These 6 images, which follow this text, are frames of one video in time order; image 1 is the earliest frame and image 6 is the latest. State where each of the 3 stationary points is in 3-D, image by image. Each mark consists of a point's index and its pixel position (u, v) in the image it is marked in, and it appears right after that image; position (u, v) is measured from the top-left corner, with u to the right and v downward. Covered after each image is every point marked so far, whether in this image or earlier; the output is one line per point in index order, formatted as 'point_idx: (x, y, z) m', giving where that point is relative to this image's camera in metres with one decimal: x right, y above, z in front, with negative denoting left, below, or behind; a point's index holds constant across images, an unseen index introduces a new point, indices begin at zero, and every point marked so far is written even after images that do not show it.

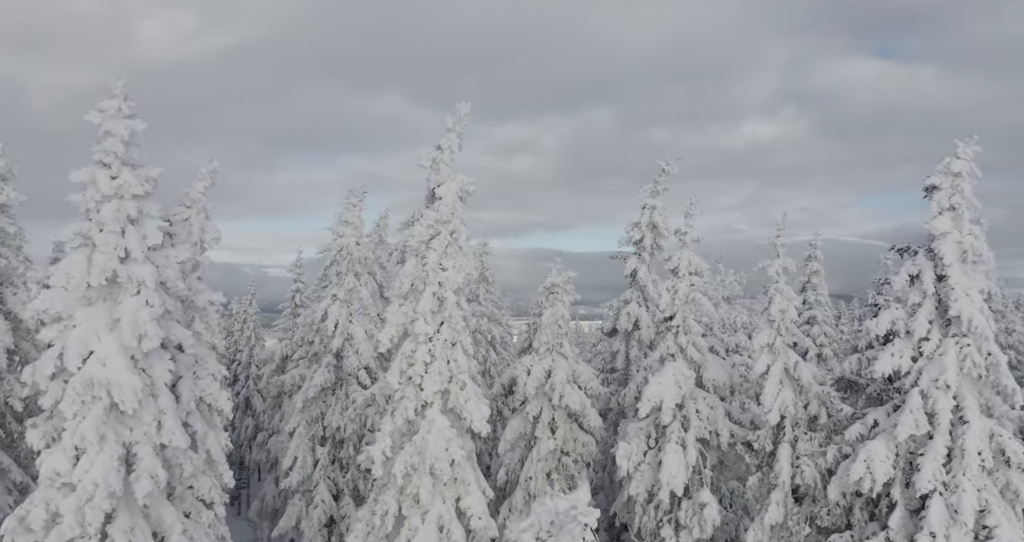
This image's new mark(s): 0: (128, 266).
0: (-7.8, +0.1, +14.6) m
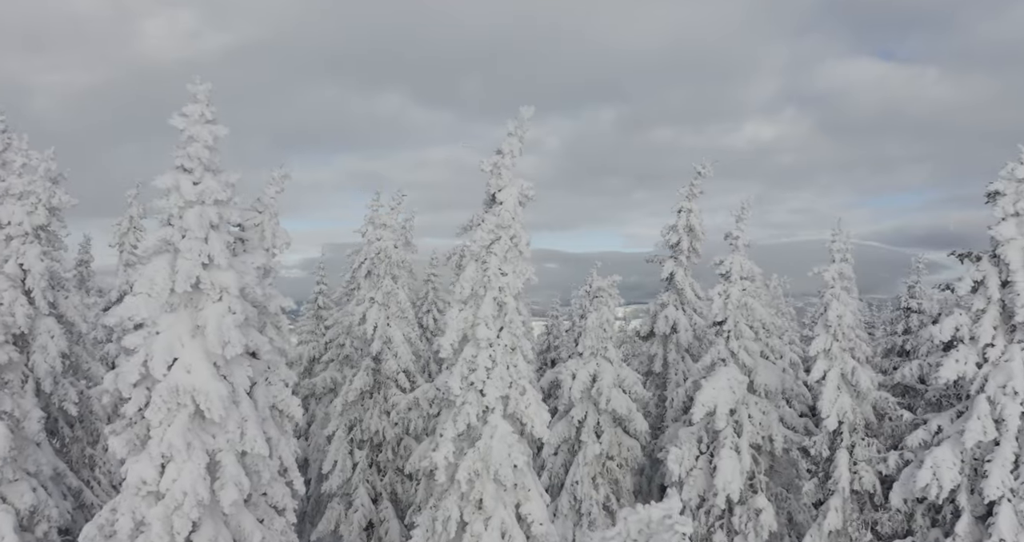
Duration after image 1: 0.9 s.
0: (-6.1, 0.0, +14.5) m
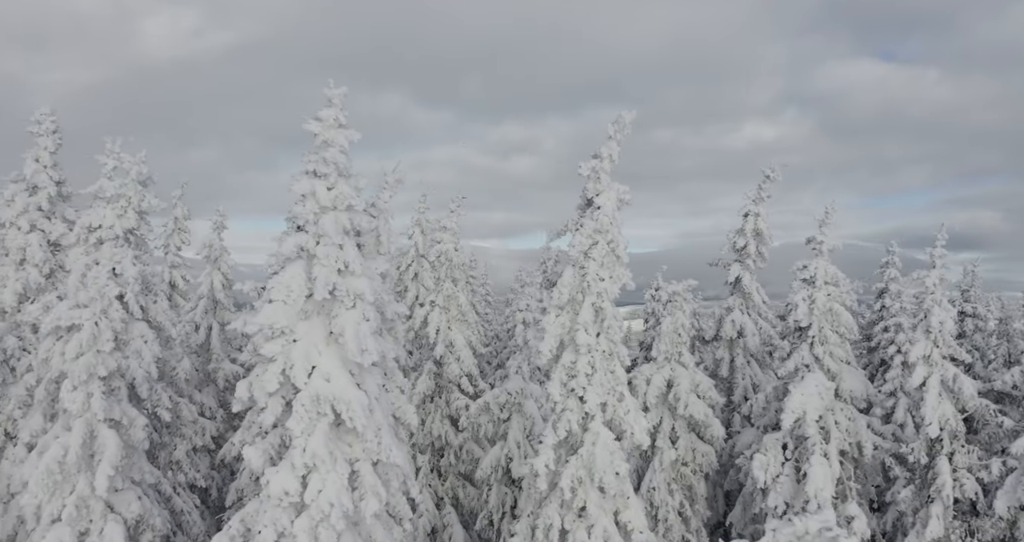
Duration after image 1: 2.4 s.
0: (-3.3, -0.2, +14.3) m
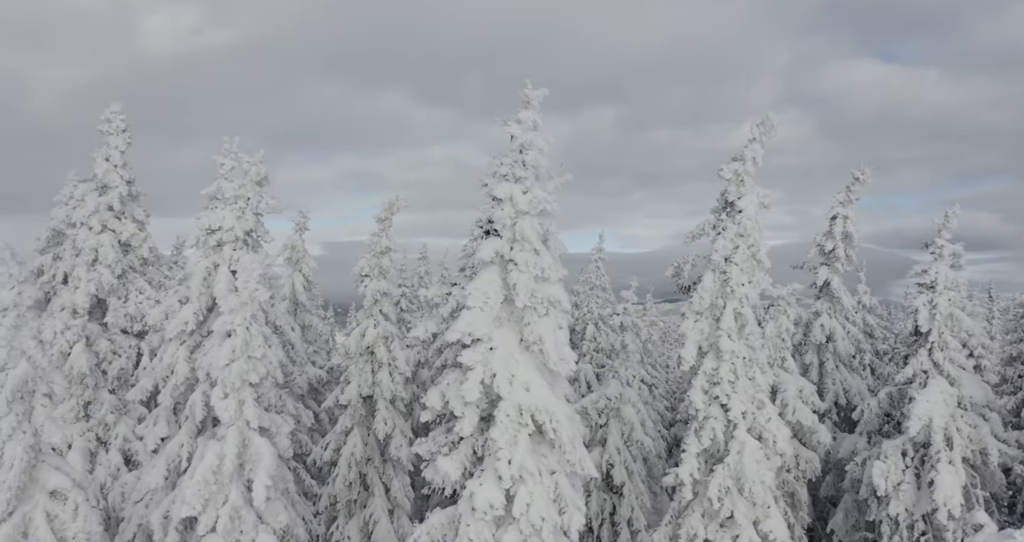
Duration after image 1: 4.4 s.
0: (+0.5, -0.3, +13.8) m
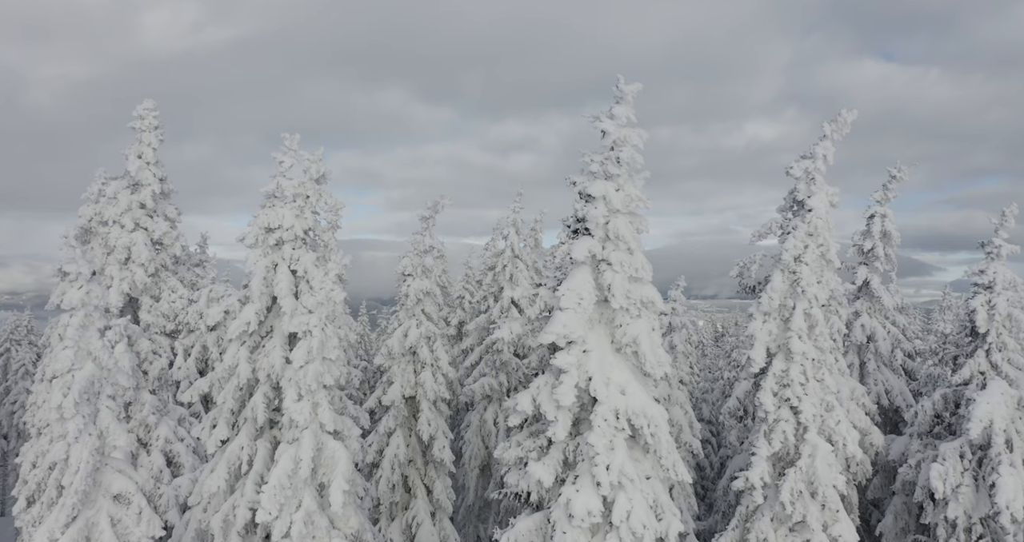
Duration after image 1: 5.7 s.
0: (+2.3, -0.3, +13.5) m
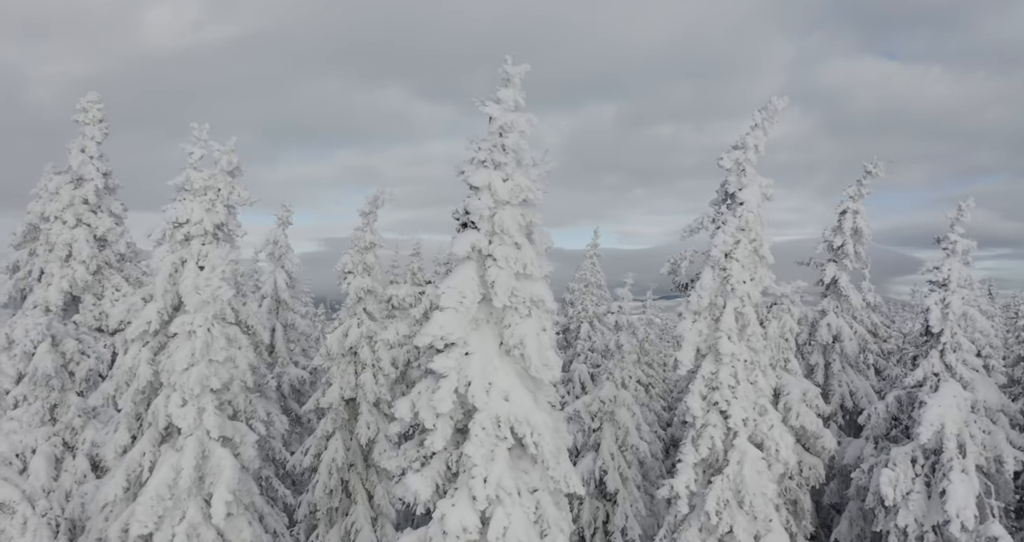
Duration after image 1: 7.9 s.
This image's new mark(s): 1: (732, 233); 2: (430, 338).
0: (+0.2, -0.2, +12.6) m
1: (+5.6, +1.0, +18.1) m
2: (-1.3, -1.1, +11.7) m
